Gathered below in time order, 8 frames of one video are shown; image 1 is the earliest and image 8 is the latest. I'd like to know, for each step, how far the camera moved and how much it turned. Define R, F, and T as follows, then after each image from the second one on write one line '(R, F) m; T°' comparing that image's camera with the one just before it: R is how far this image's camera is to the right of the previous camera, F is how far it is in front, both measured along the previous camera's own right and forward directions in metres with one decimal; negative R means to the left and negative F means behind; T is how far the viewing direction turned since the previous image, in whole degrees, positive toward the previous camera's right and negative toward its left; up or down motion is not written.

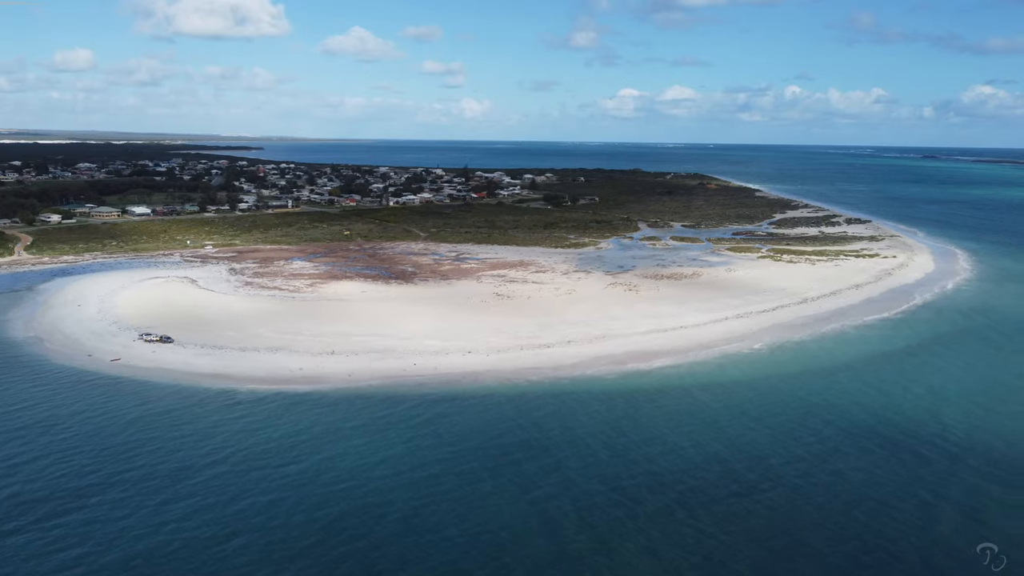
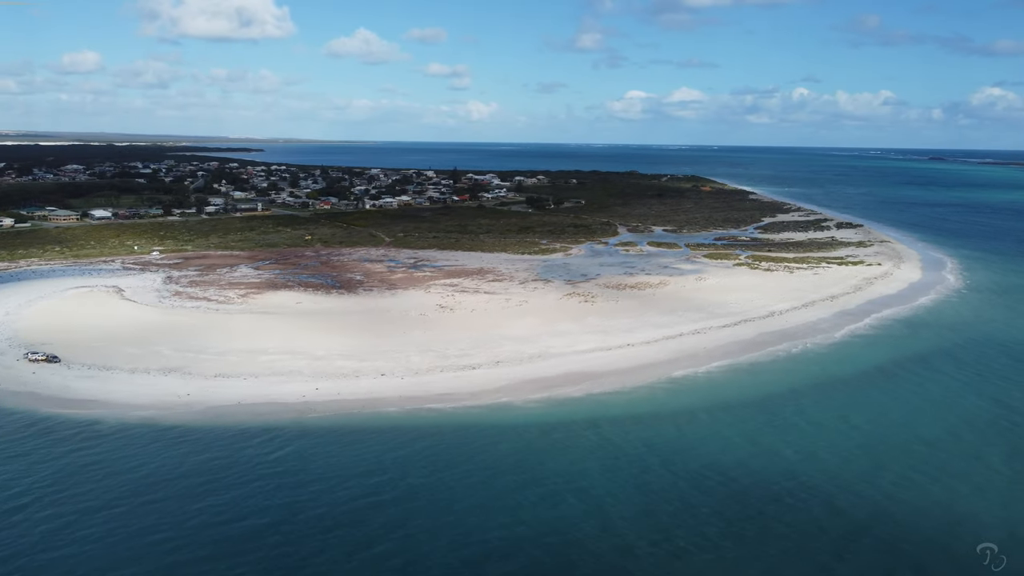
(+2.8, +2.9) m; -1°
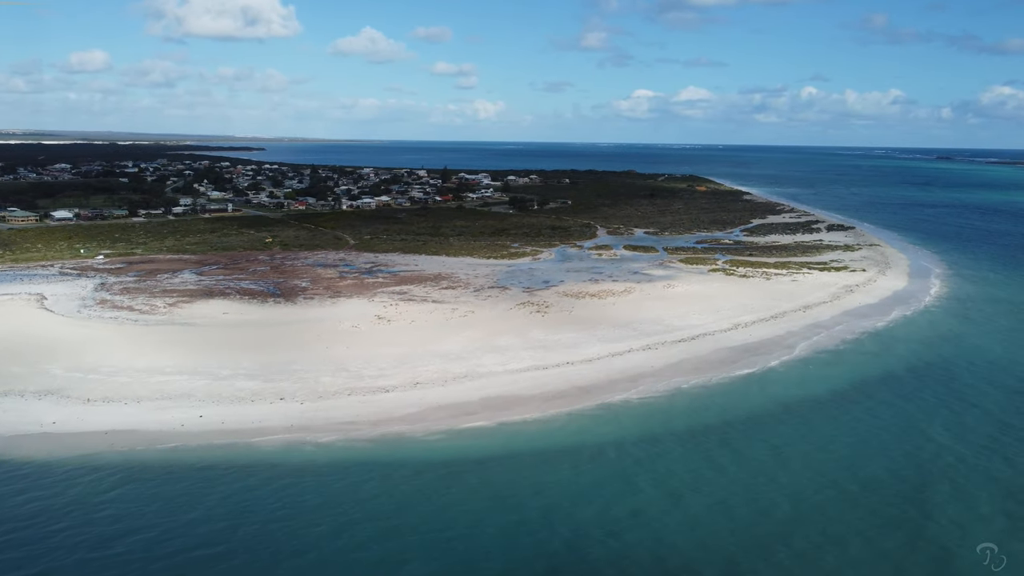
(+2.6, +2.7) m; -1°
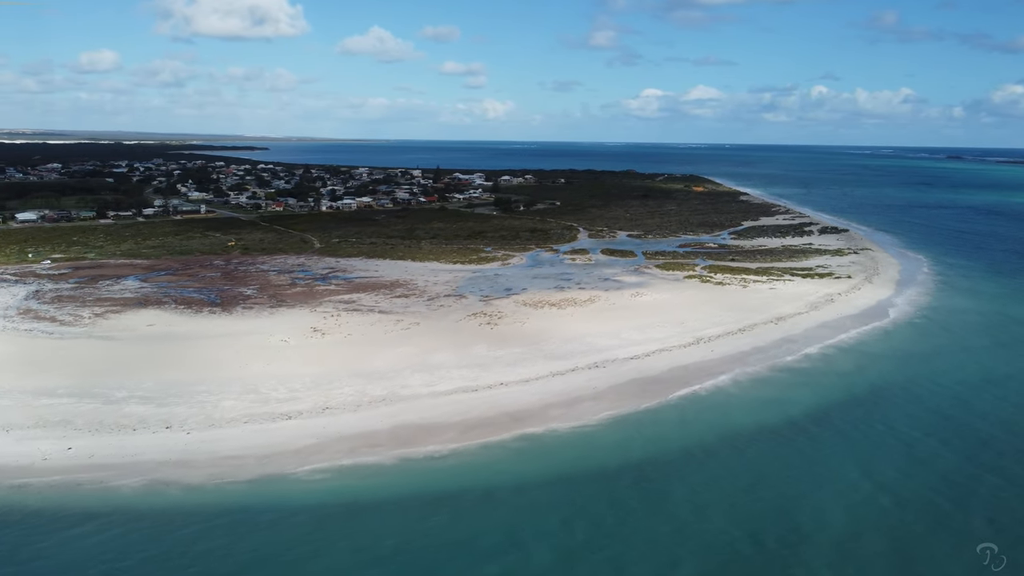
(+2.4, +2.4) m; -1°
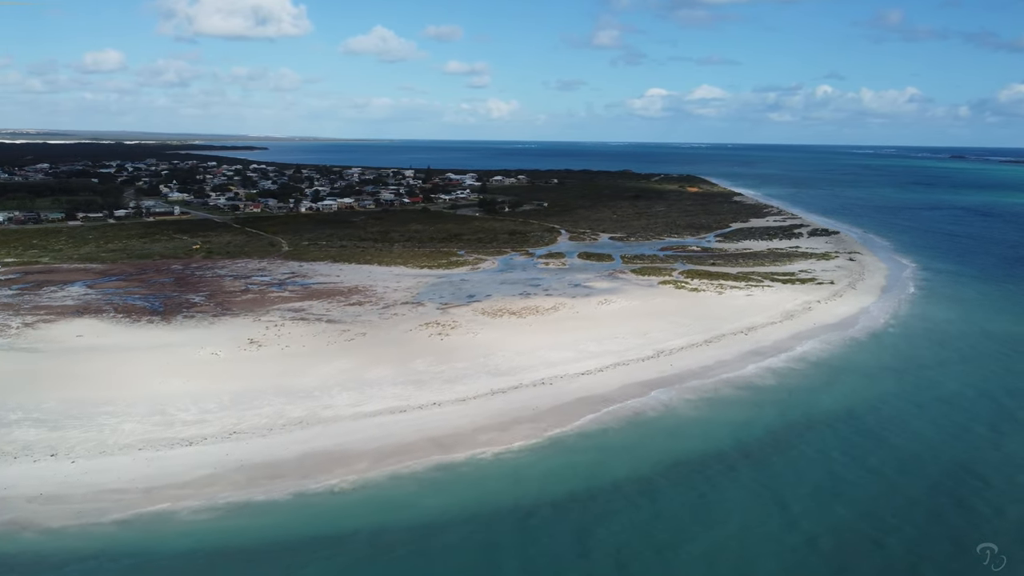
(+2.0, +1.9) m; 0°
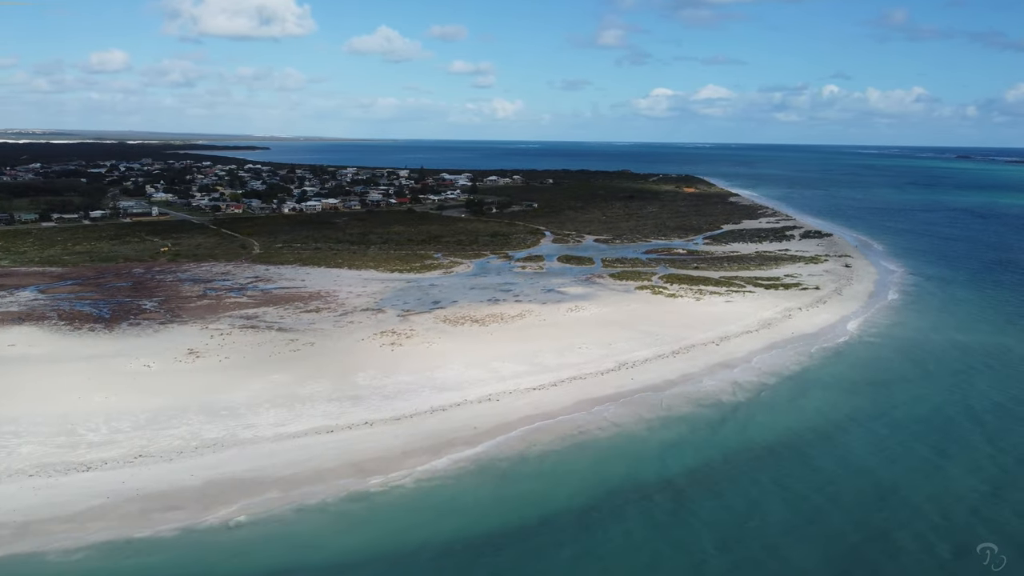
(+1.7, +1.7) m; 0°
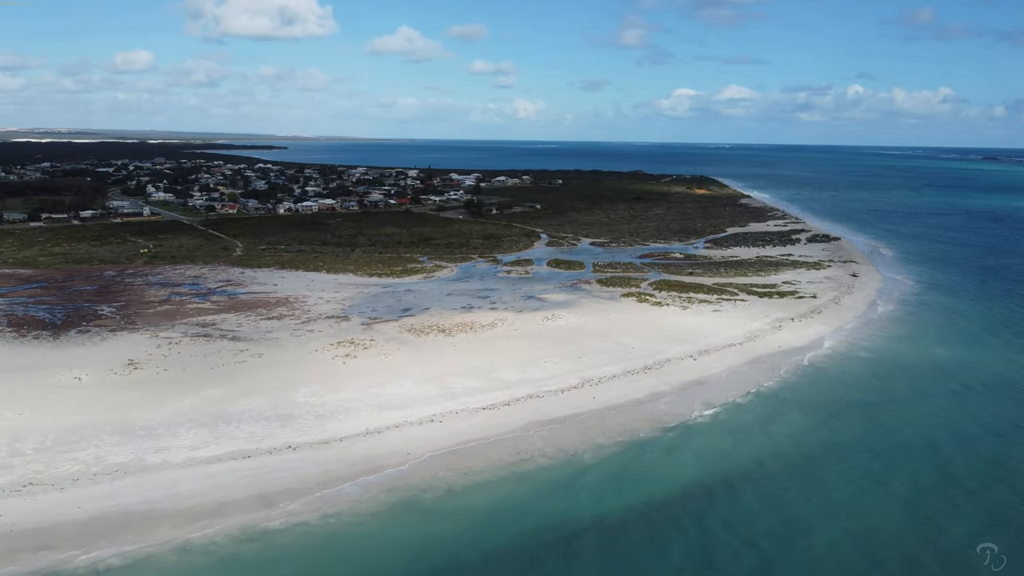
(+1.9, +1.9) m; -1°
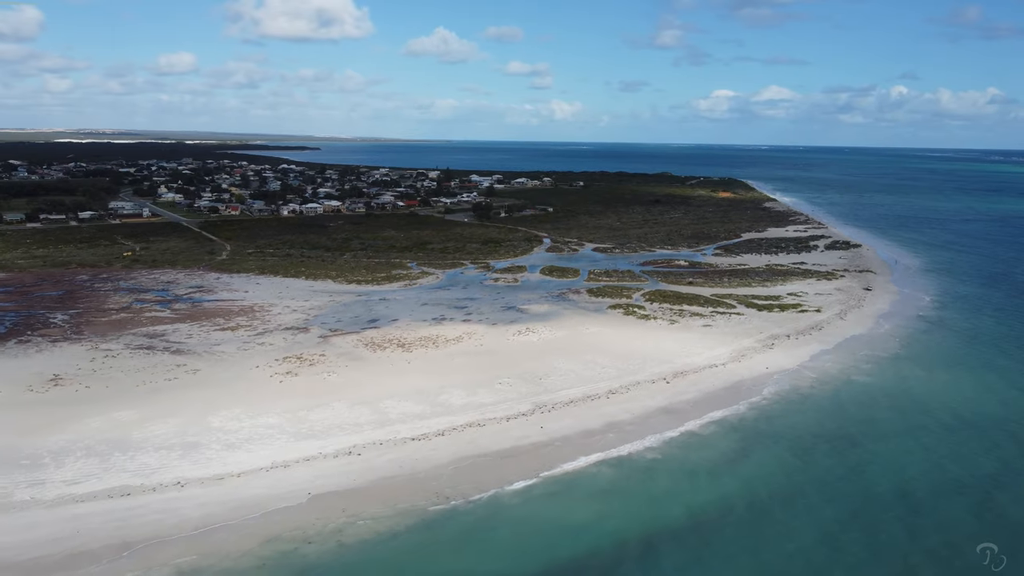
(+2.4, +2.4) m; -2°
